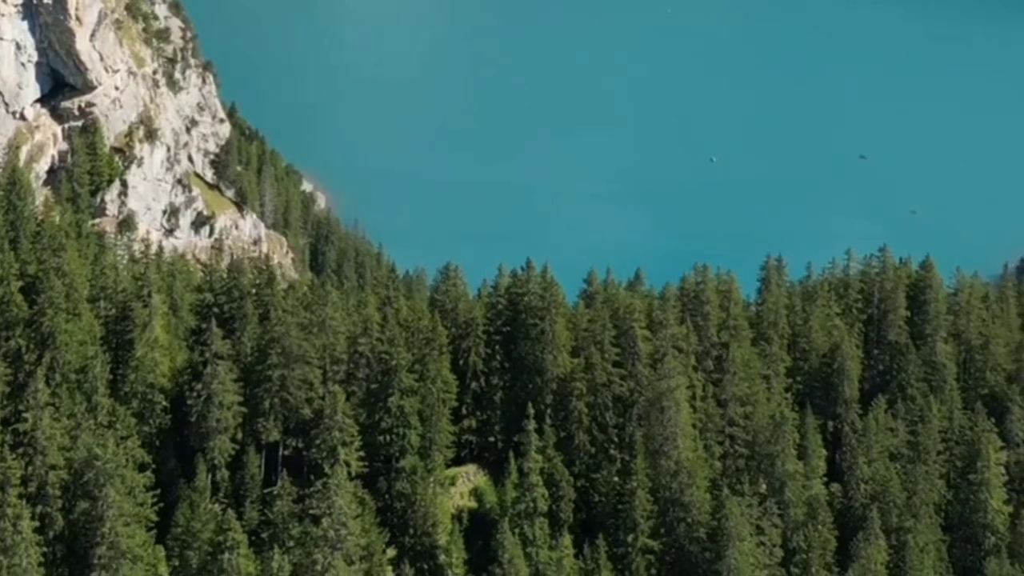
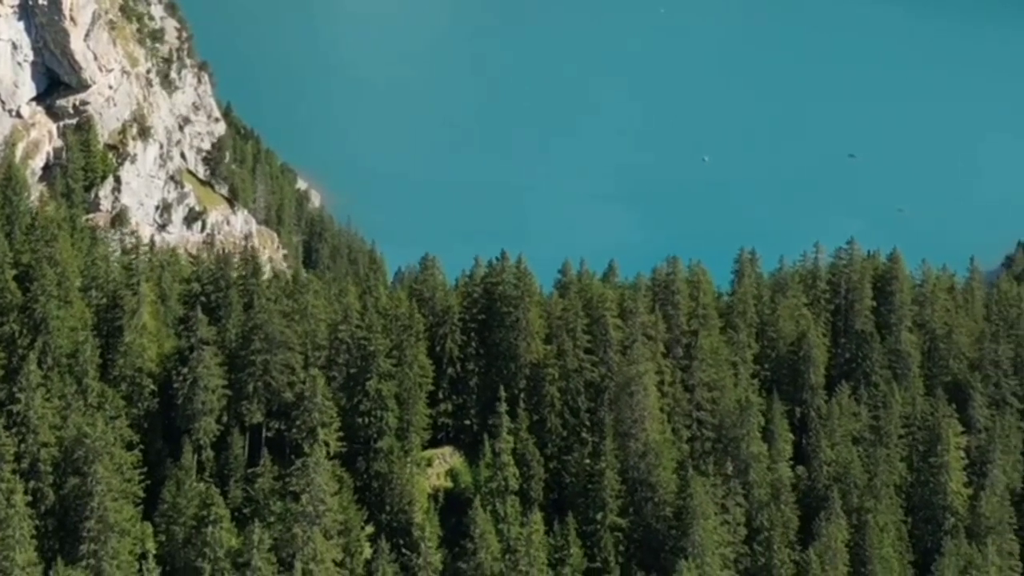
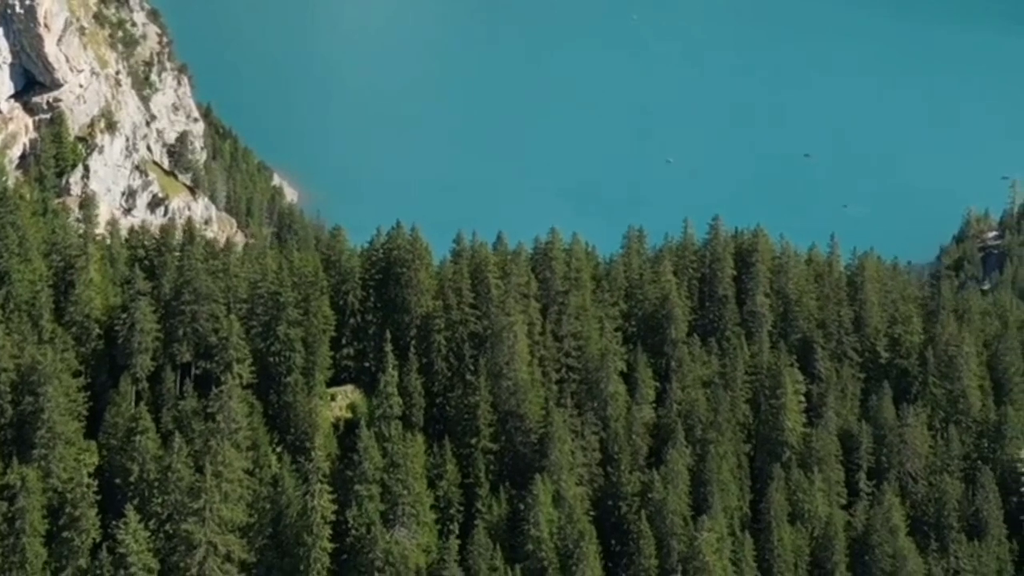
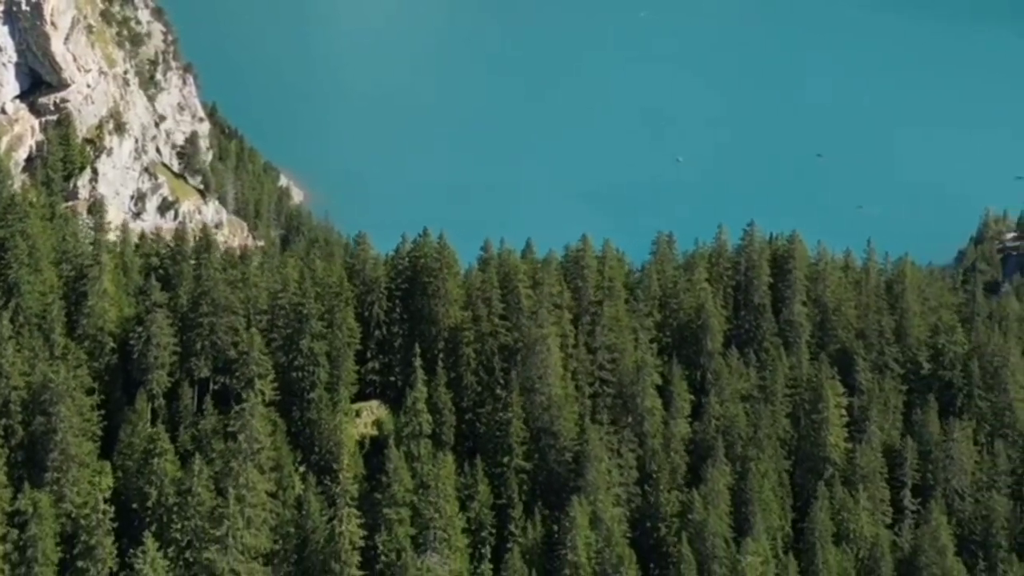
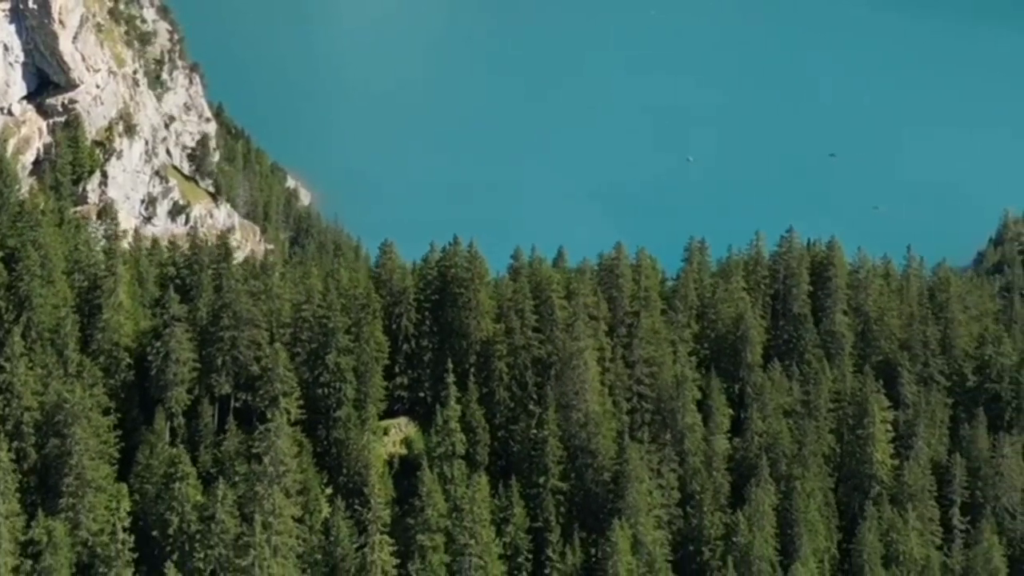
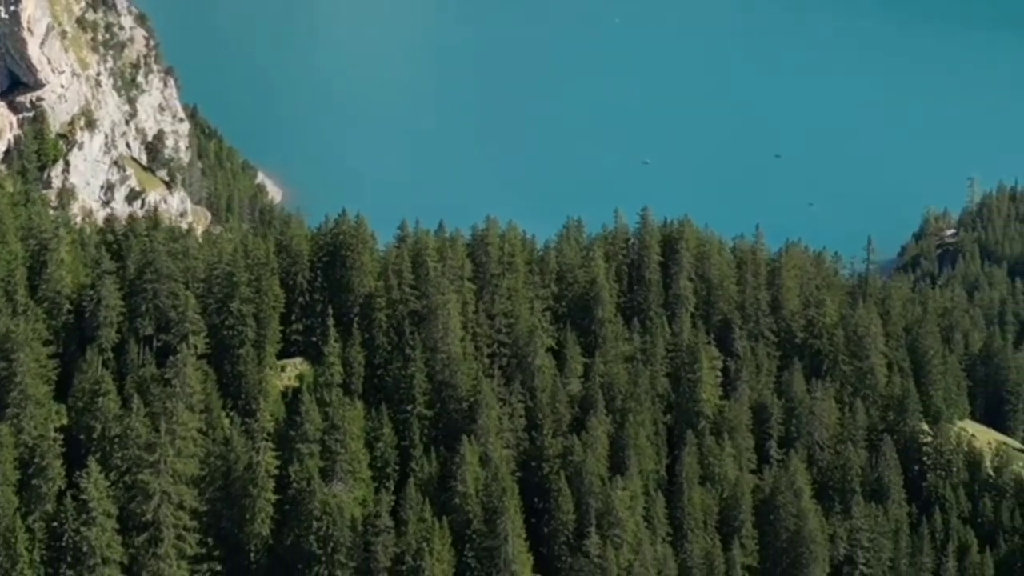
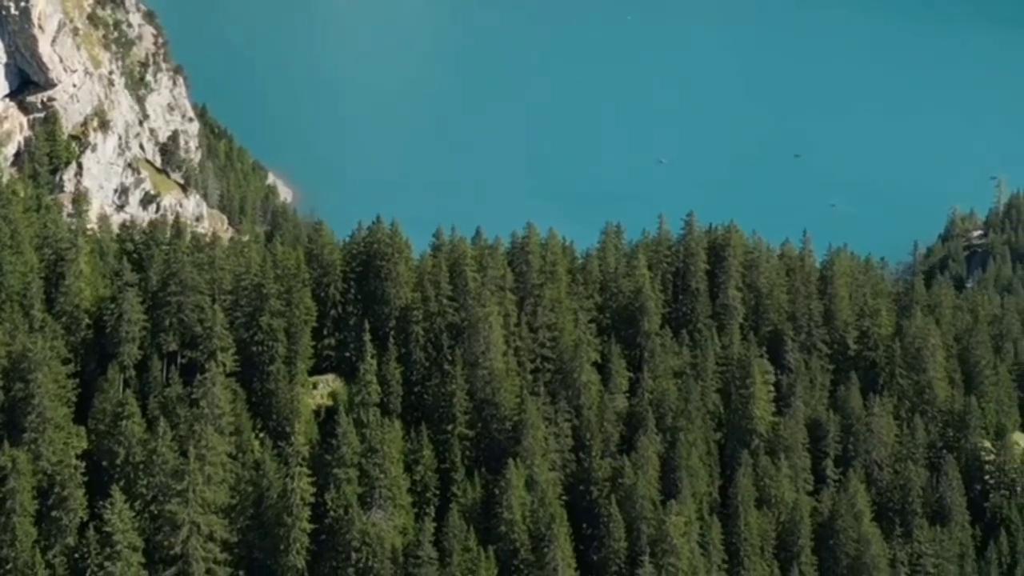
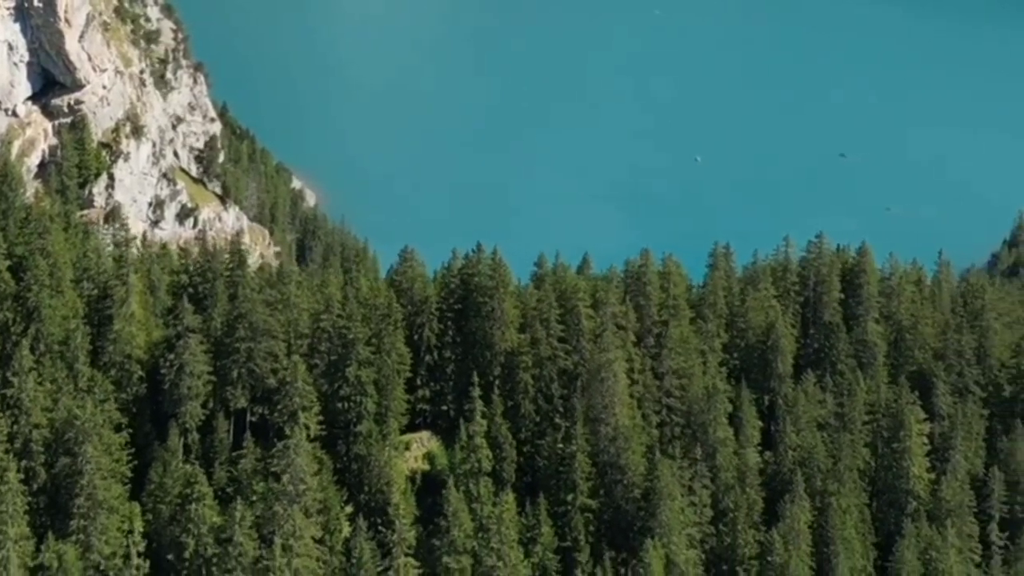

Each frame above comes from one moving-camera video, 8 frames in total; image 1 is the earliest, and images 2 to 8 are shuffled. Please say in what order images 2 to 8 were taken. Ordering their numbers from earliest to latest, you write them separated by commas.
2, 8, 5, 4, 3, 7, 6
